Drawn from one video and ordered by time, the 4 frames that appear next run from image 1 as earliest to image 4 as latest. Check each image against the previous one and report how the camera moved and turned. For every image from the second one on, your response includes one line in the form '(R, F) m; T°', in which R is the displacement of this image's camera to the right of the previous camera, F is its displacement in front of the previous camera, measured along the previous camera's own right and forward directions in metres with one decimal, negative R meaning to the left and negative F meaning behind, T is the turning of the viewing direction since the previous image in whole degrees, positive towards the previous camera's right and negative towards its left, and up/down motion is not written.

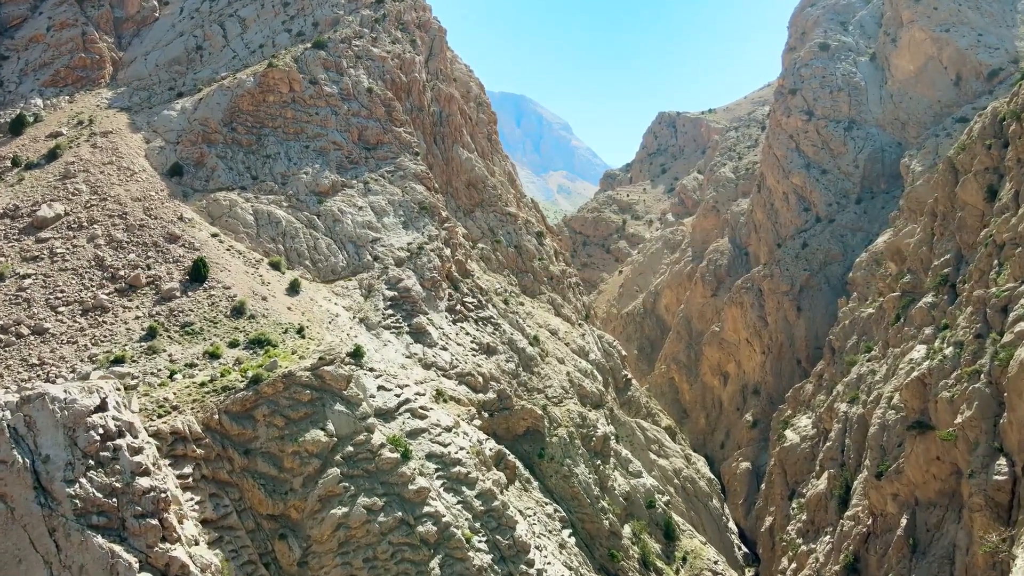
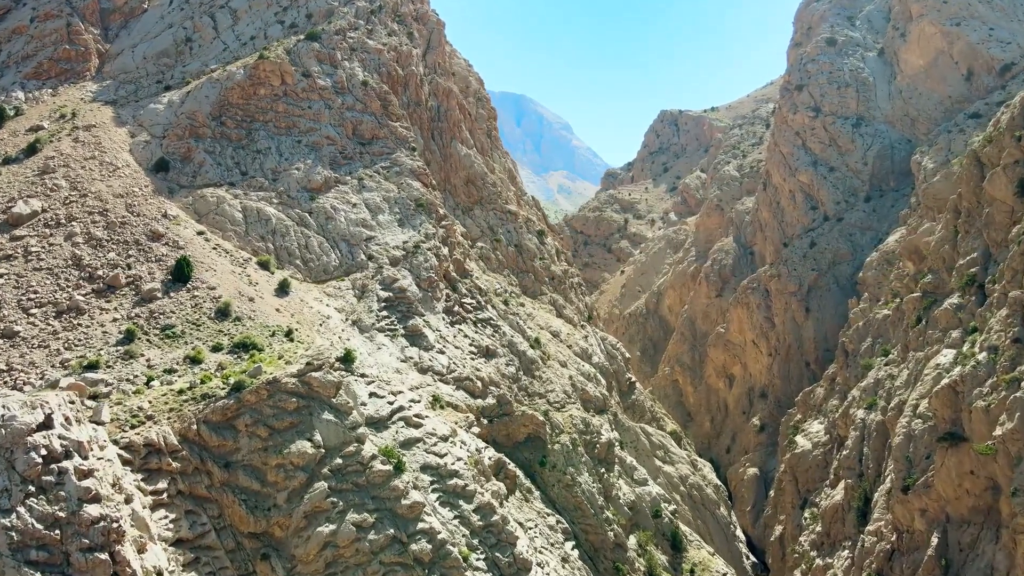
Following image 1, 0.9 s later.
(0.0, +1.4) m; 0°
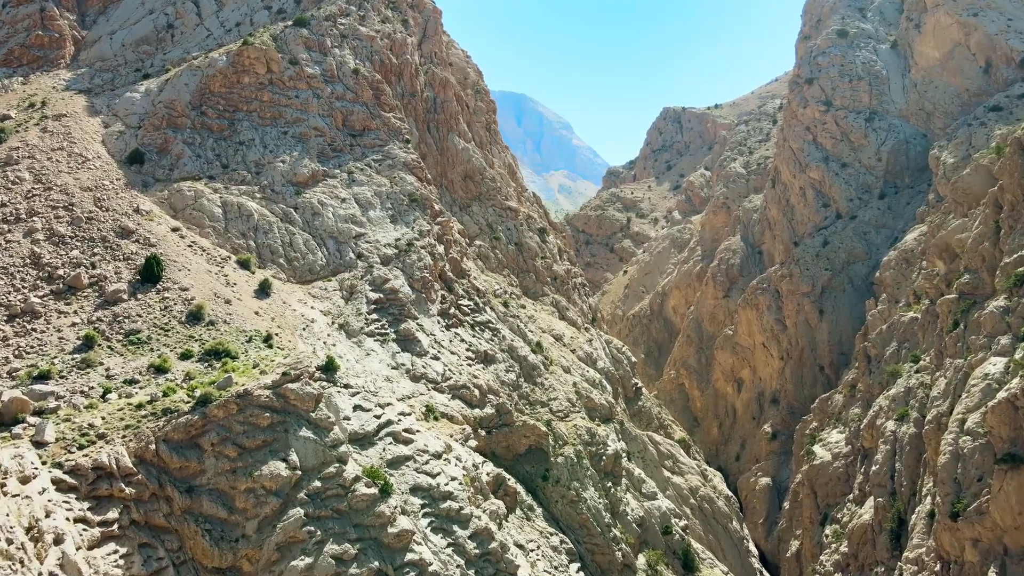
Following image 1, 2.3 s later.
(0.0, +2.3) m; 0°
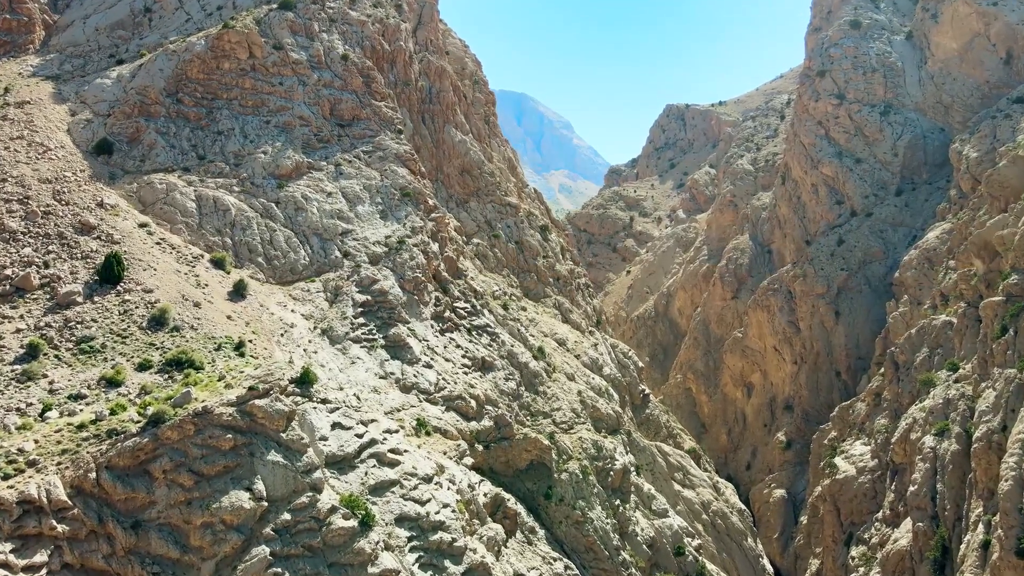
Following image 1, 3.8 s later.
(0.0, +2.4) m; 0°
